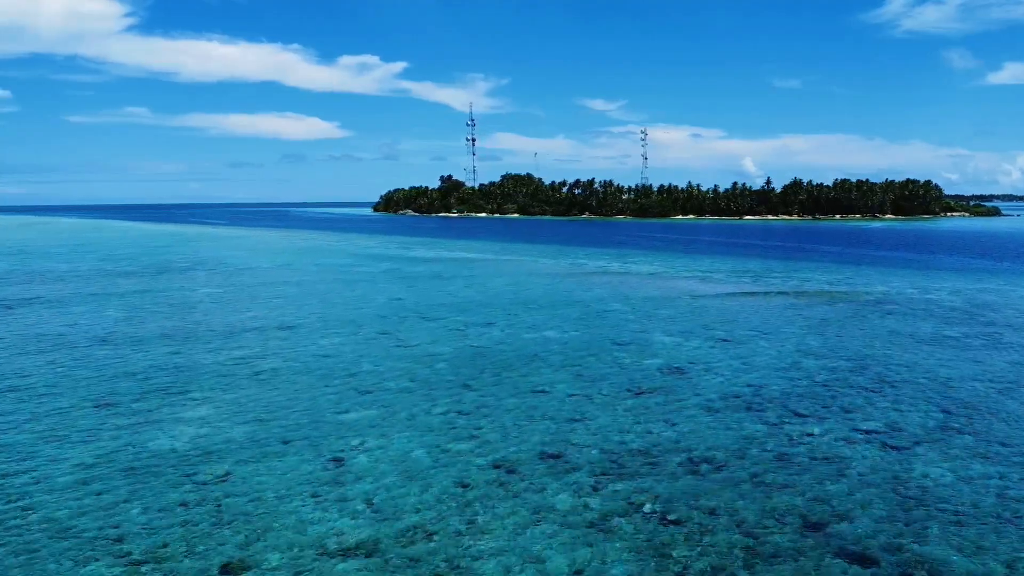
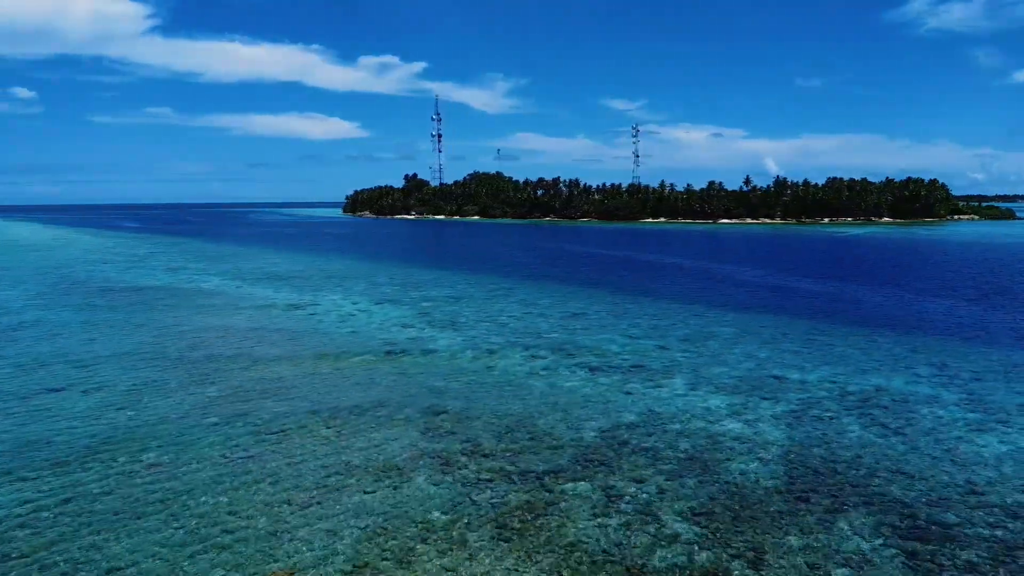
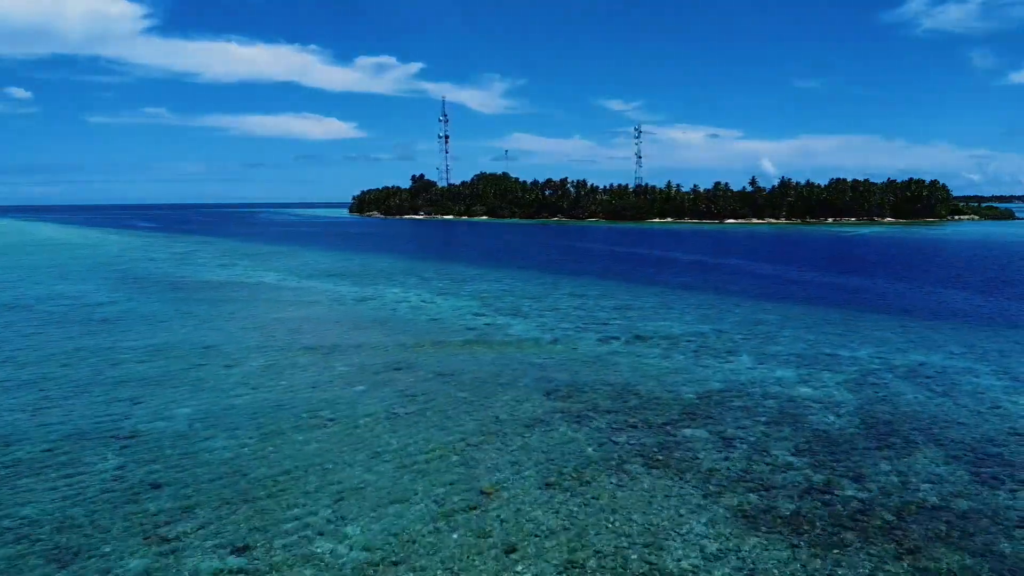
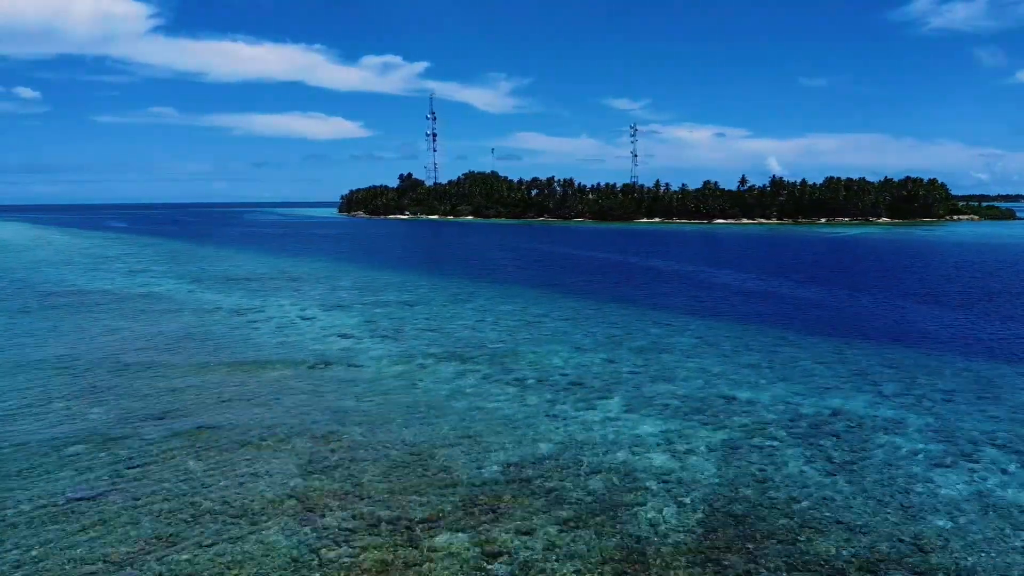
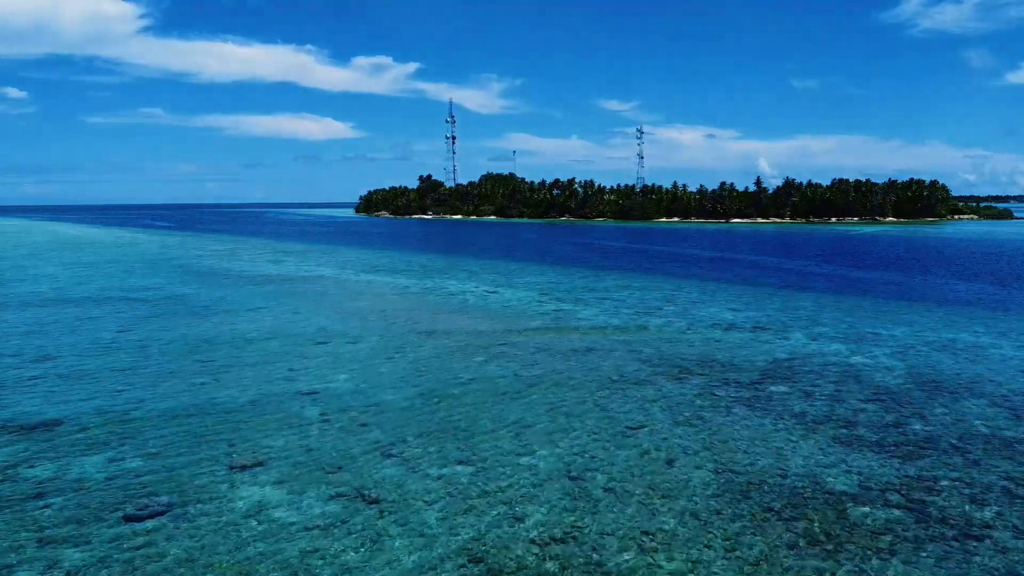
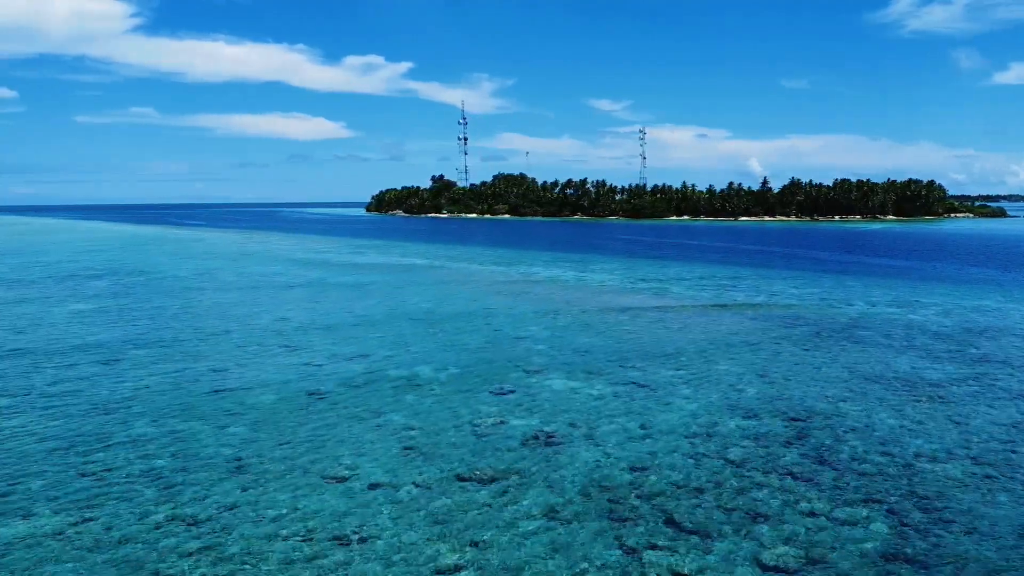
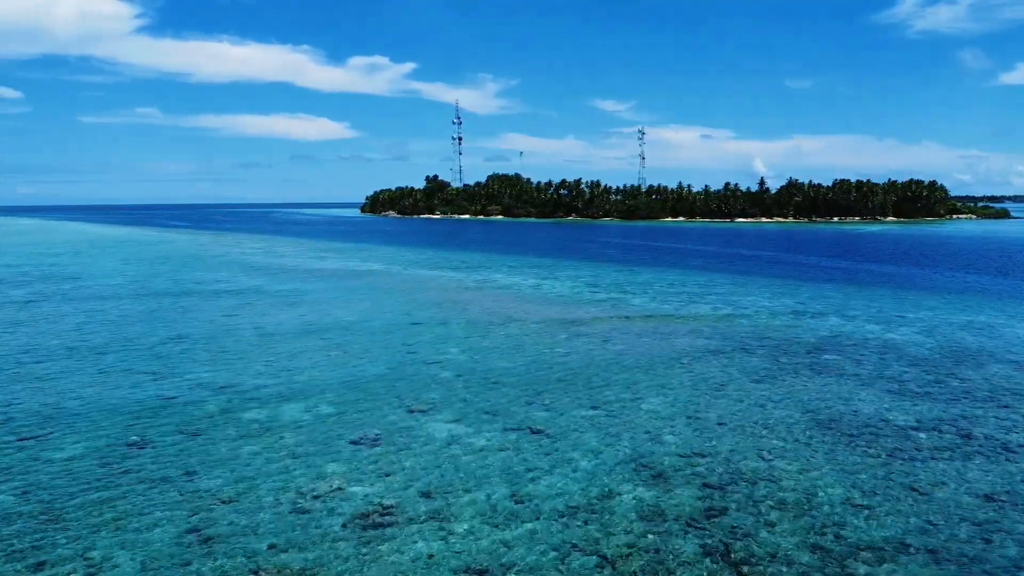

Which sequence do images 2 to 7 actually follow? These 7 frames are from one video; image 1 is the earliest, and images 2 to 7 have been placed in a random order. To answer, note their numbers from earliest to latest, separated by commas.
6, 7, 5, 3, 2, 4
